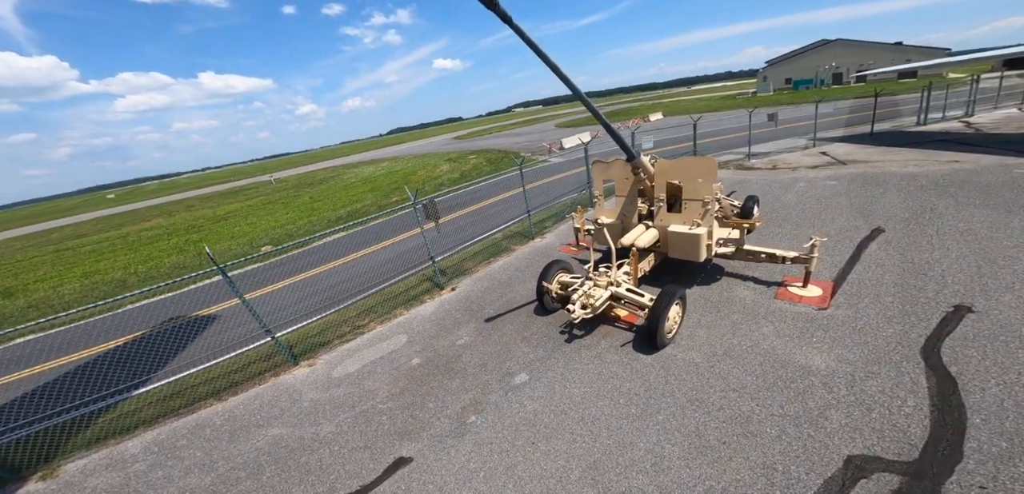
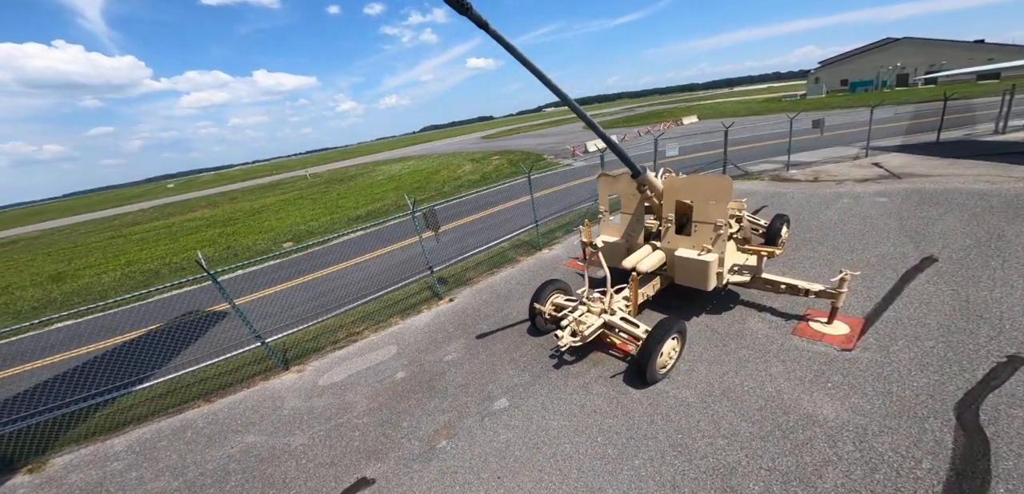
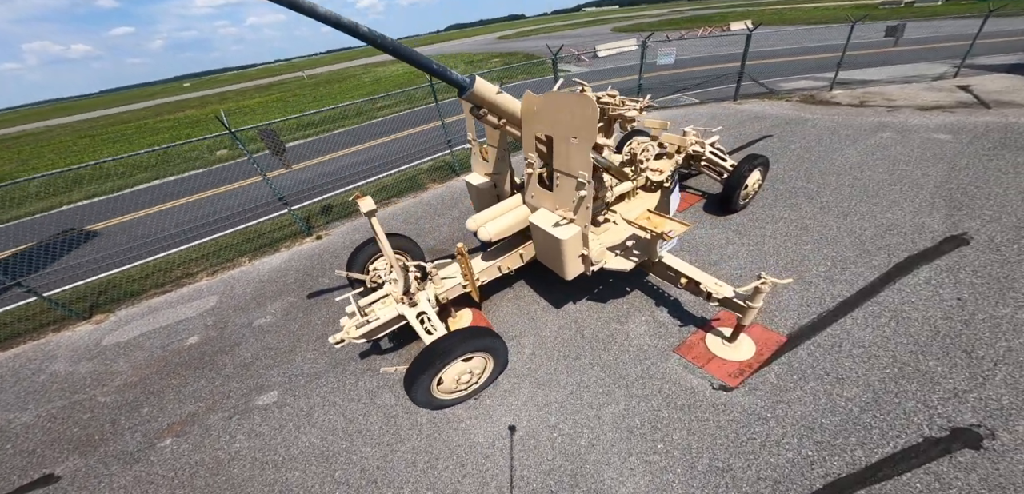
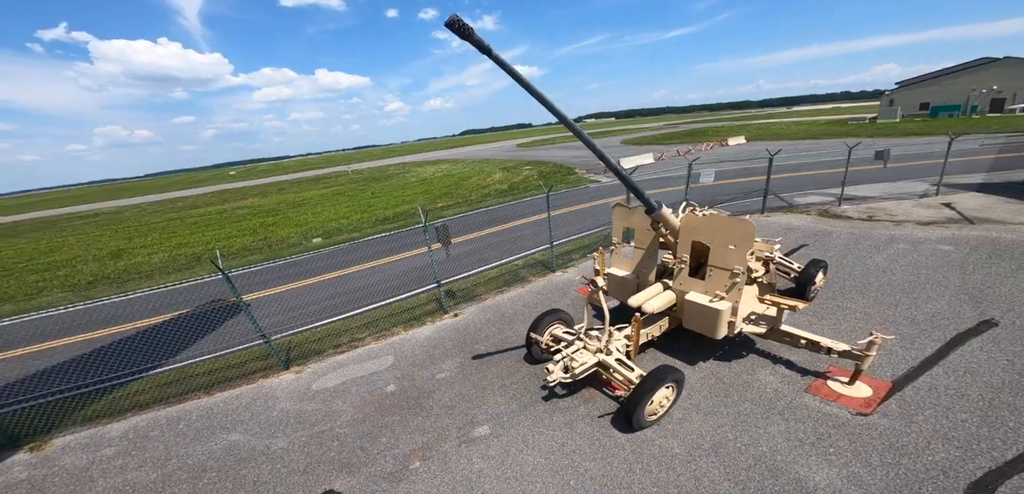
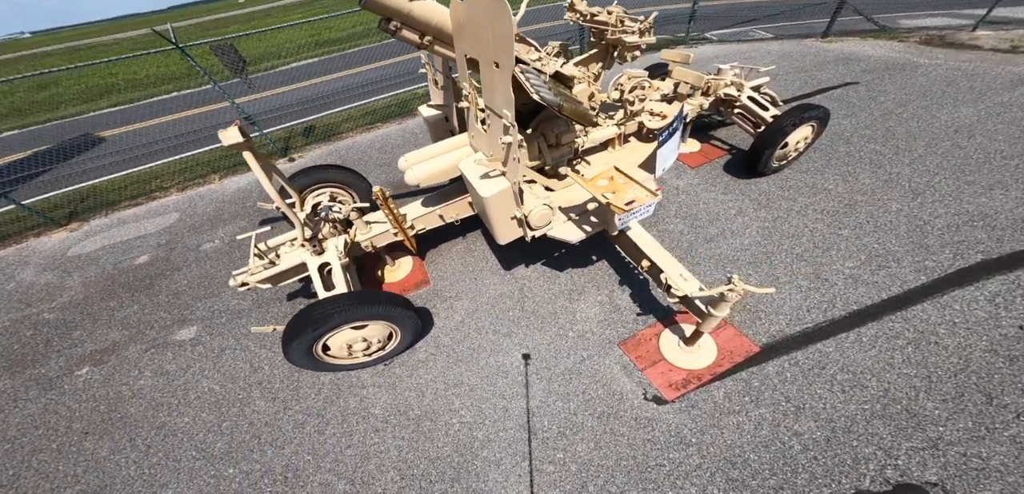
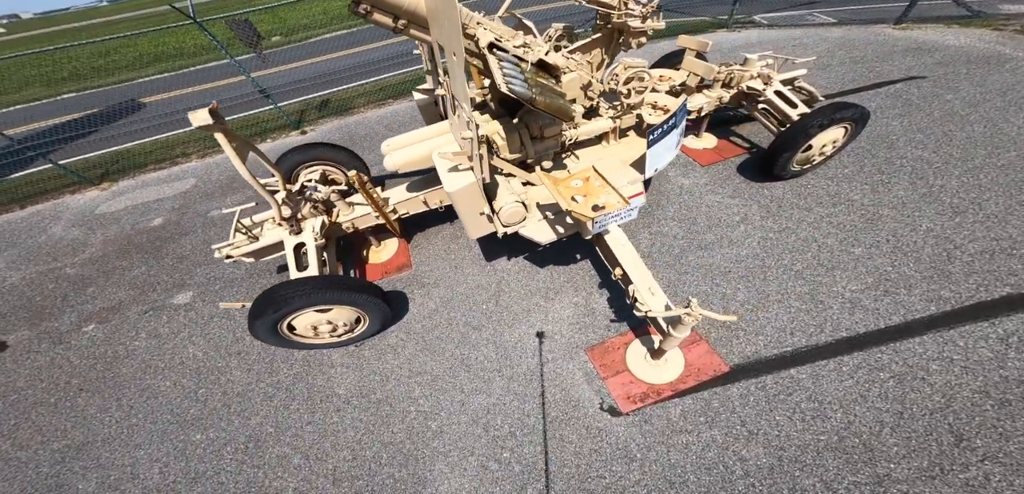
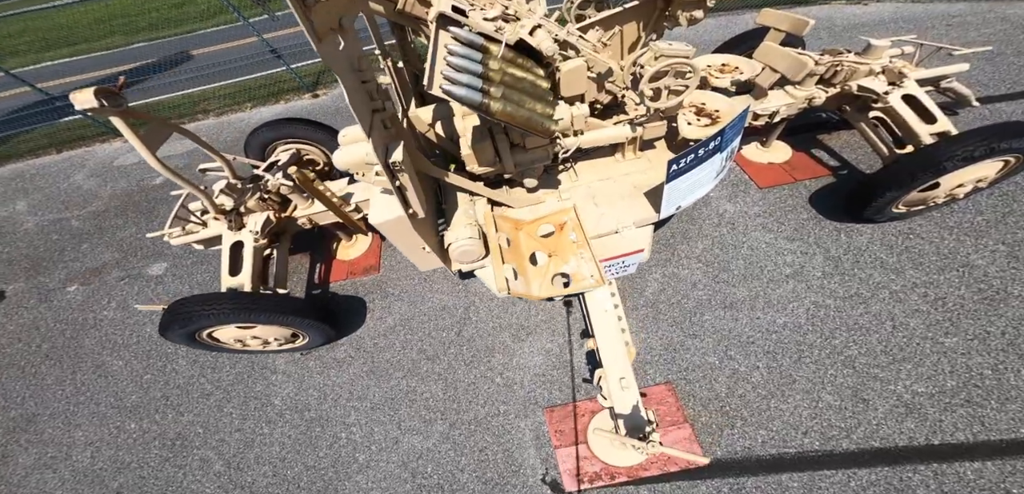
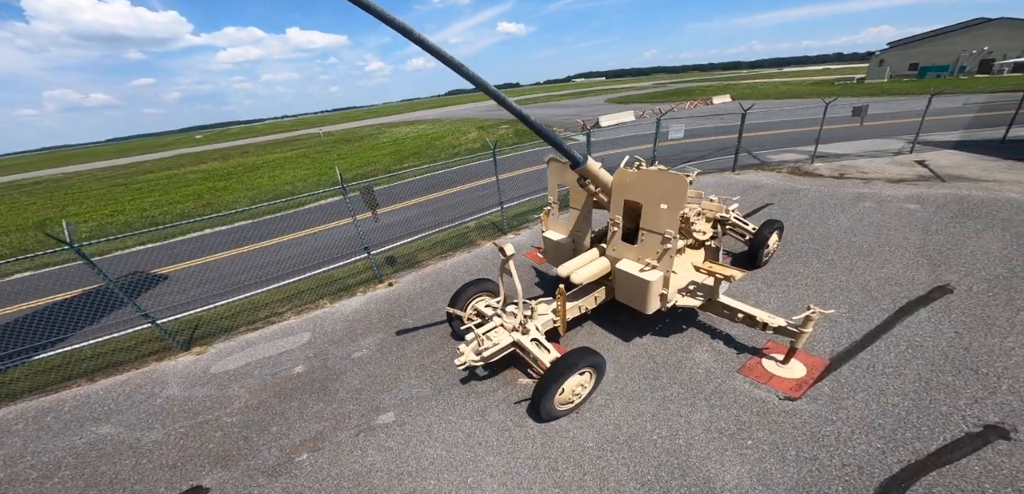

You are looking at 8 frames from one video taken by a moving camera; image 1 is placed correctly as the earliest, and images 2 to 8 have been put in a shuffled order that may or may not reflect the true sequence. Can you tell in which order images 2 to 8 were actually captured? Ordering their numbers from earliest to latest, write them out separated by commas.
2, 4, 8, 3, 5, 6, 7
